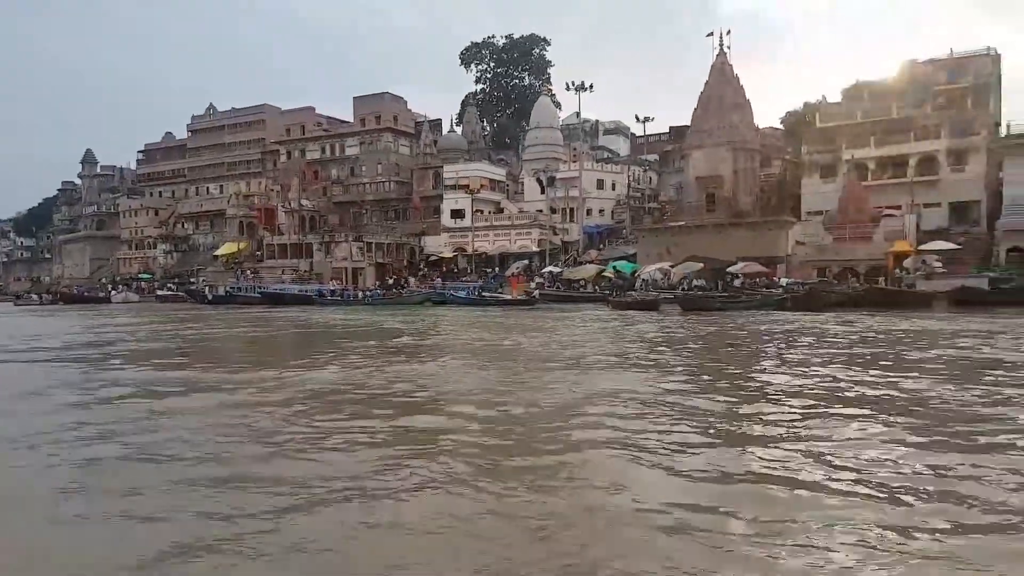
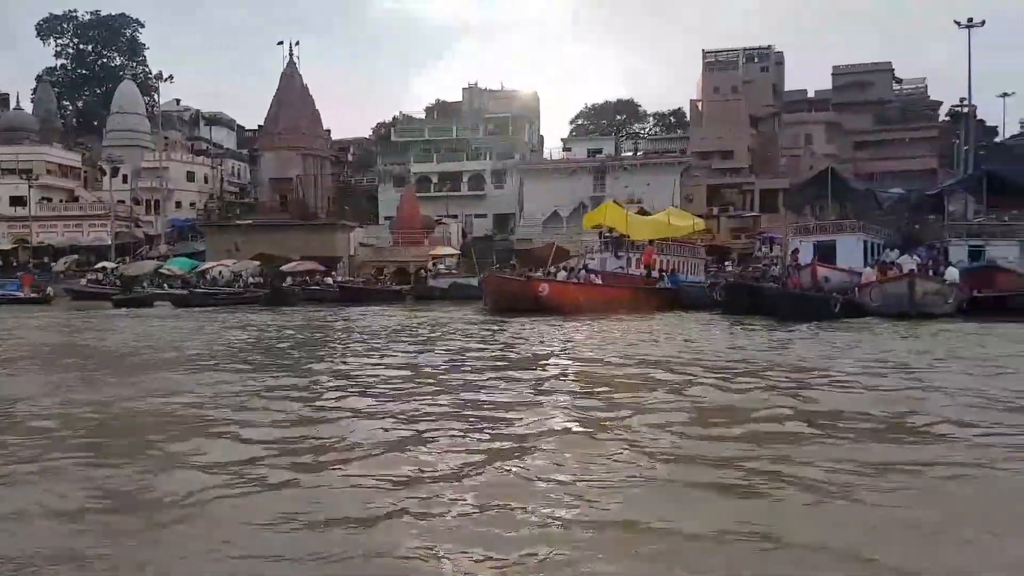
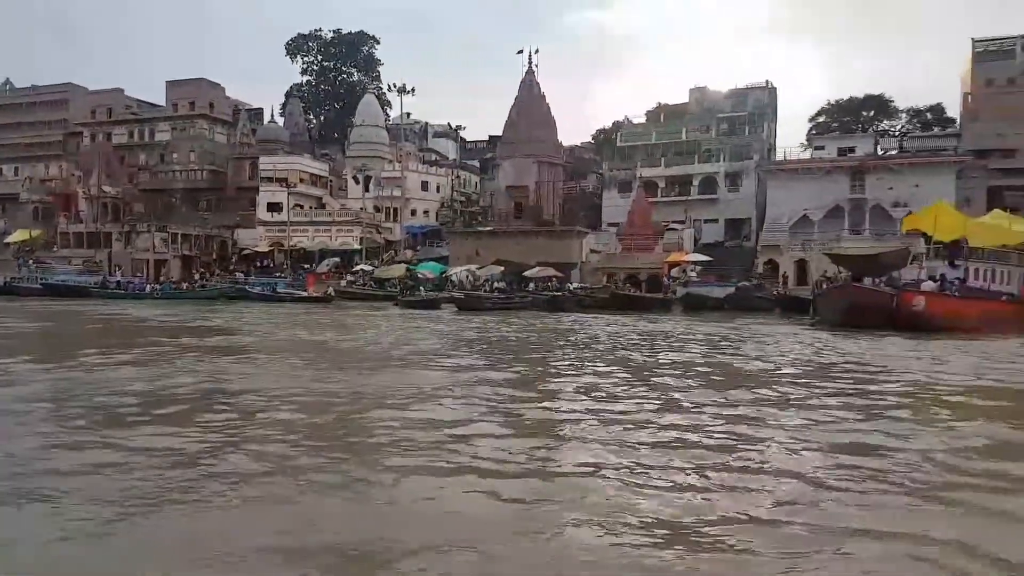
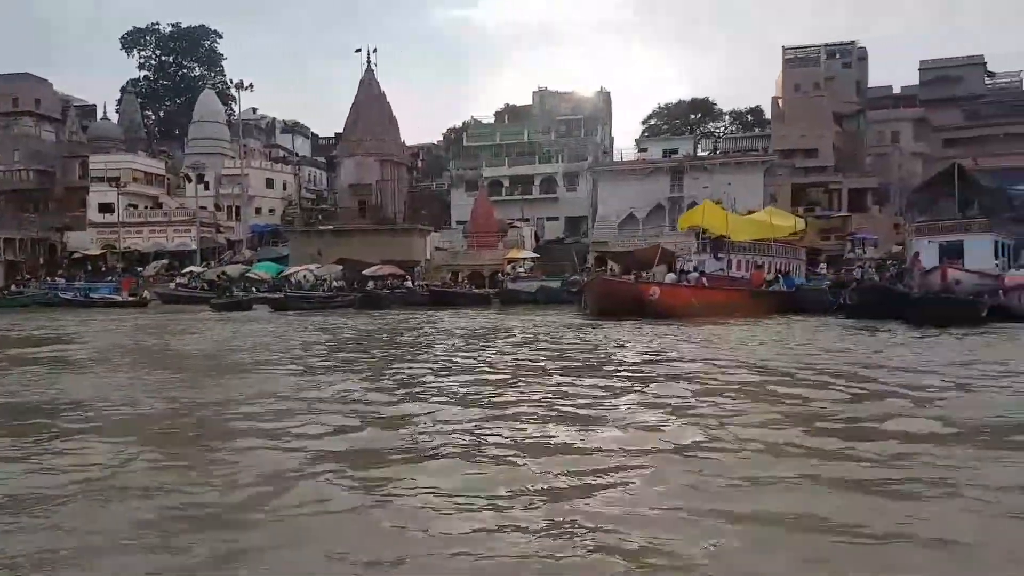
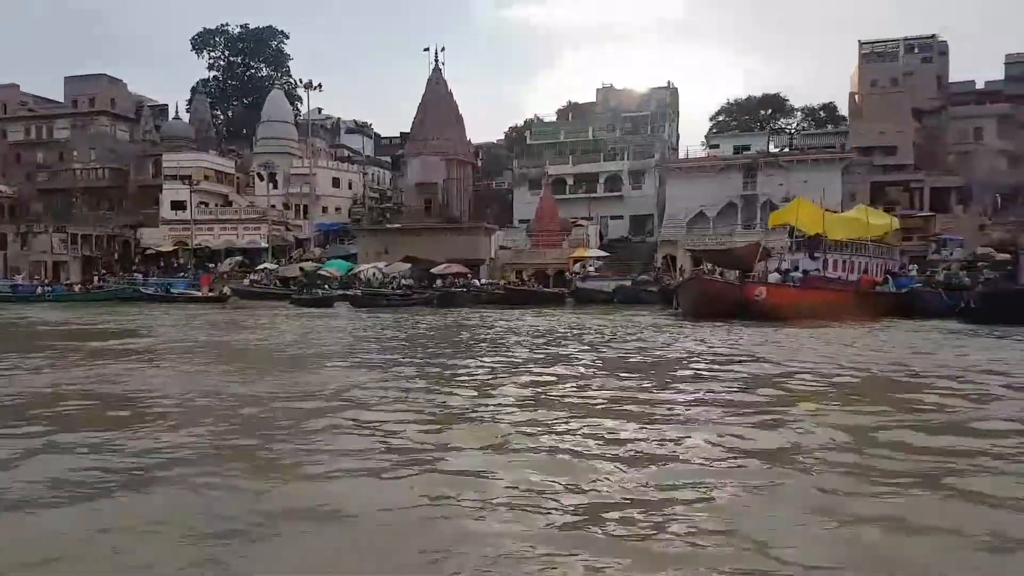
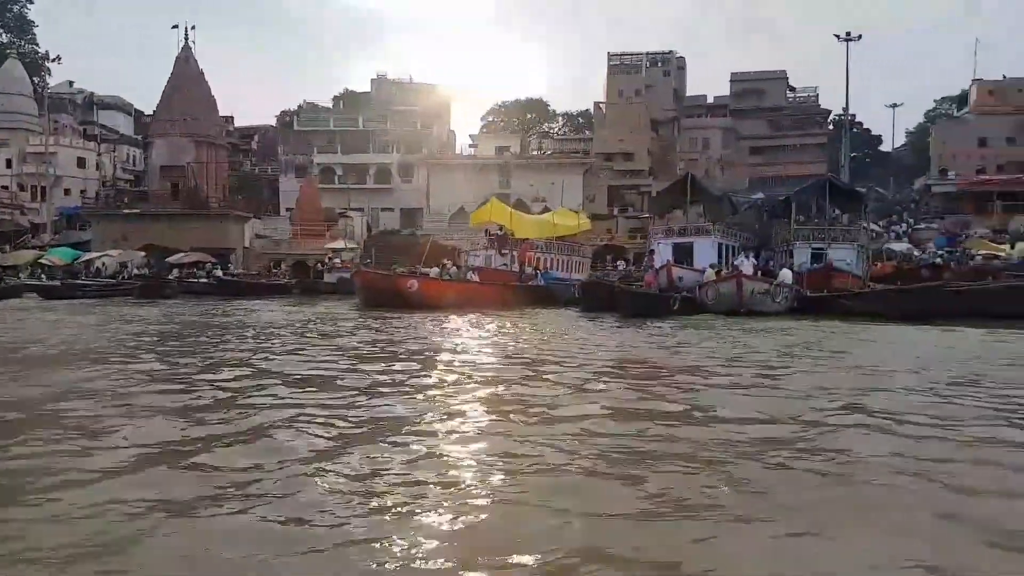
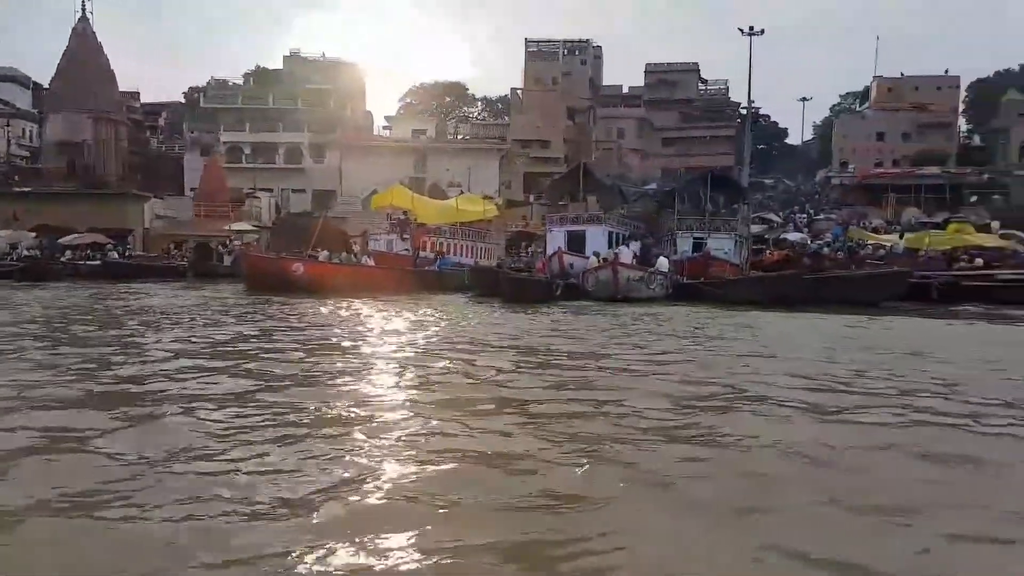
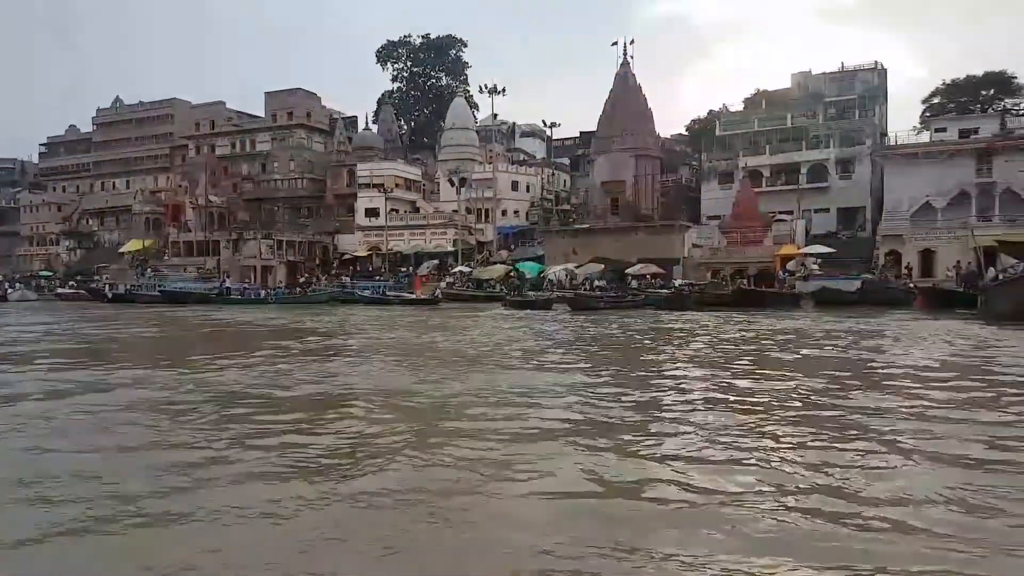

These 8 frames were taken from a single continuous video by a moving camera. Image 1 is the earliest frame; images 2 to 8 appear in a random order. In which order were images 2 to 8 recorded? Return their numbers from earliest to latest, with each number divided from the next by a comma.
8, 3, 5, 4, 2, 6, 7
